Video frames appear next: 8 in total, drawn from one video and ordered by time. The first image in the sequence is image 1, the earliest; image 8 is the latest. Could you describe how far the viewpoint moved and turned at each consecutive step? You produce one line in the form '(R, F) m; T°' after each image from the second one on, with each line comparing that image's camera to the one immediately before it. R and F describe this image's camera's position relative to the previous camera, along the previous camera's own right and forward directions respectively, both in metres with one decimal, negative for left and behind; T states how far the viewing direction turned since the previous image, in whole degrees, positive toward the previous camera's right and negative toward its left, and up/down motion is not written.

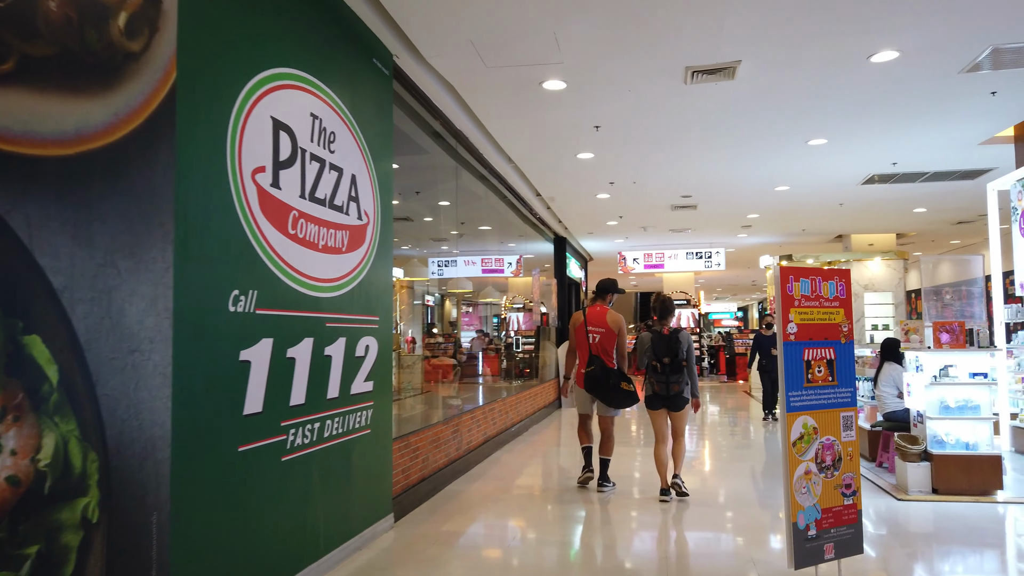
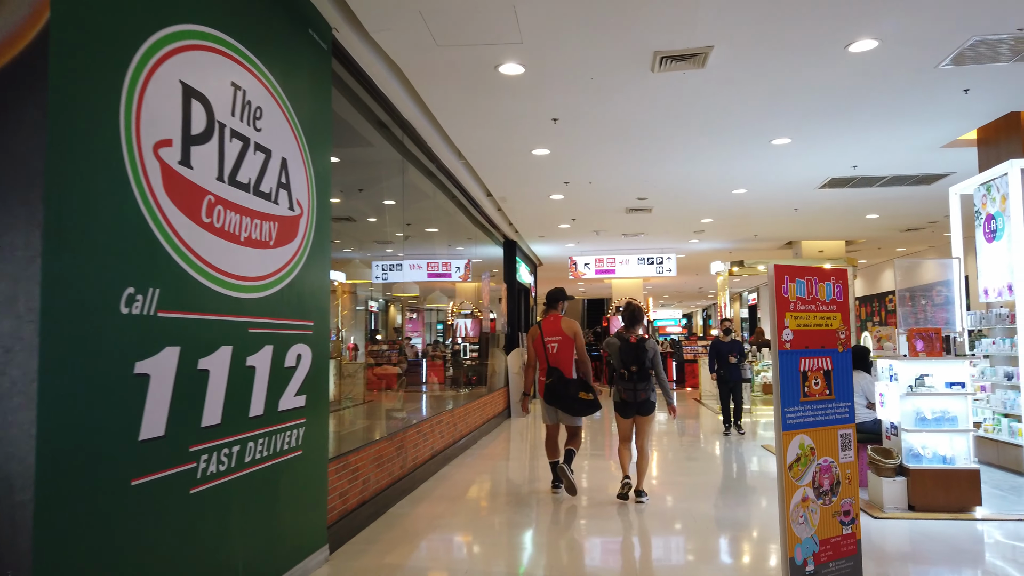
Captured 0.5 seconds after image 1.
(0.0, +0.5) m; +4°
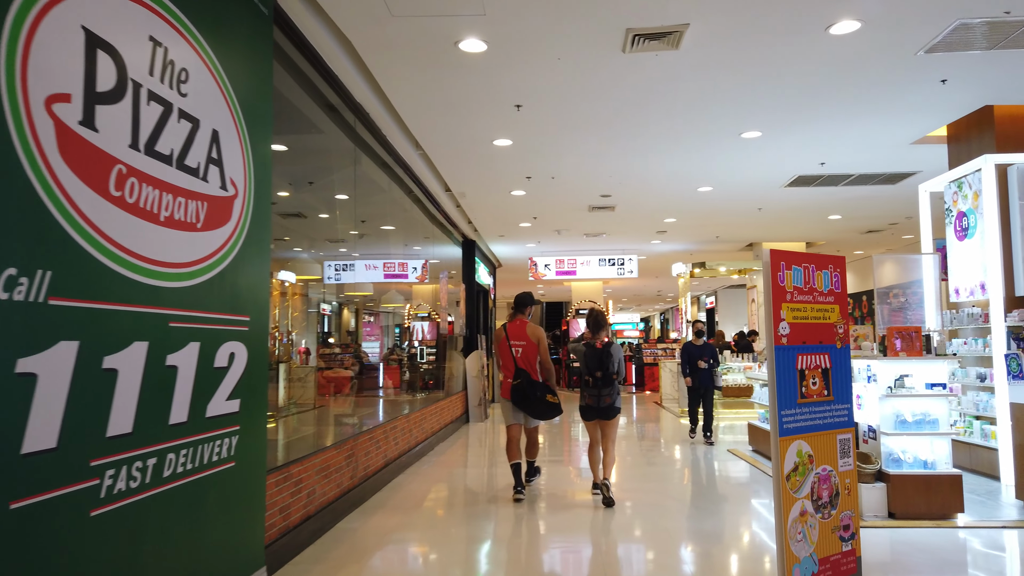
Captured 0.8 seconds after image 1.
(0.0, +0.4) m; +3°
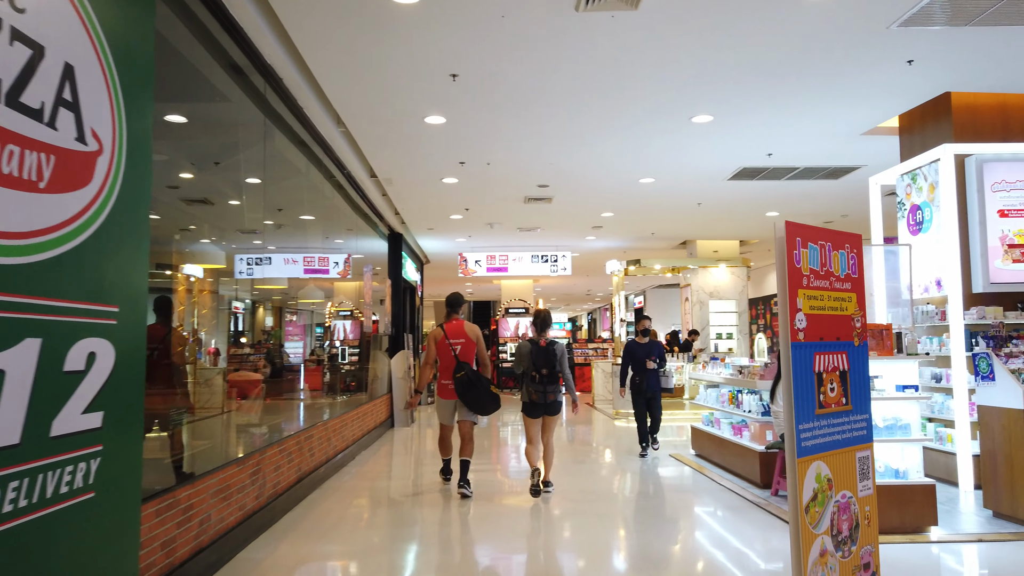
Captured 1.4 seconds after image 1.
(-0.1, +0.6) m; +6°
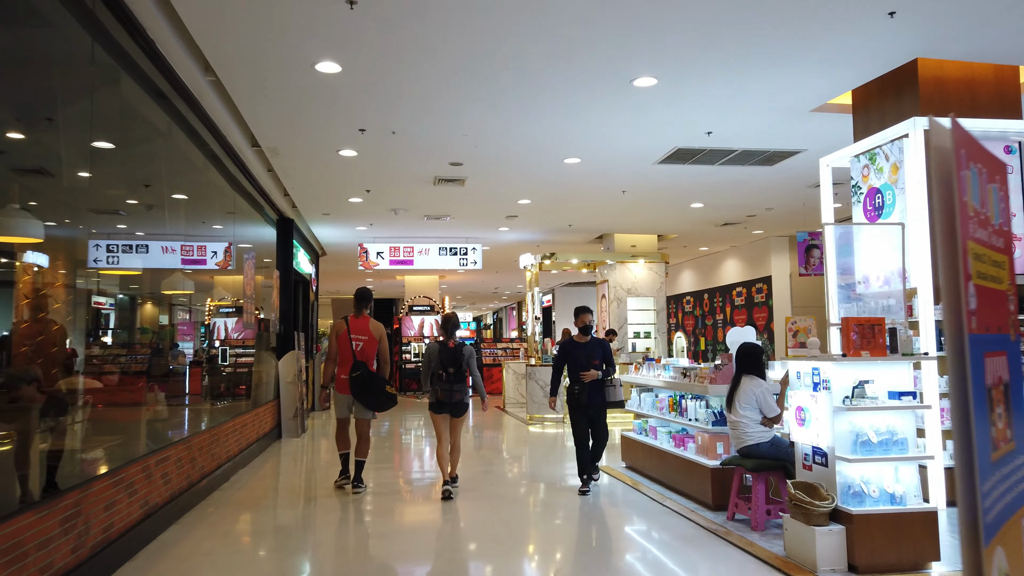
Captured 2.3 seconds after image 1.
(0.0, +0.9) m; +7°
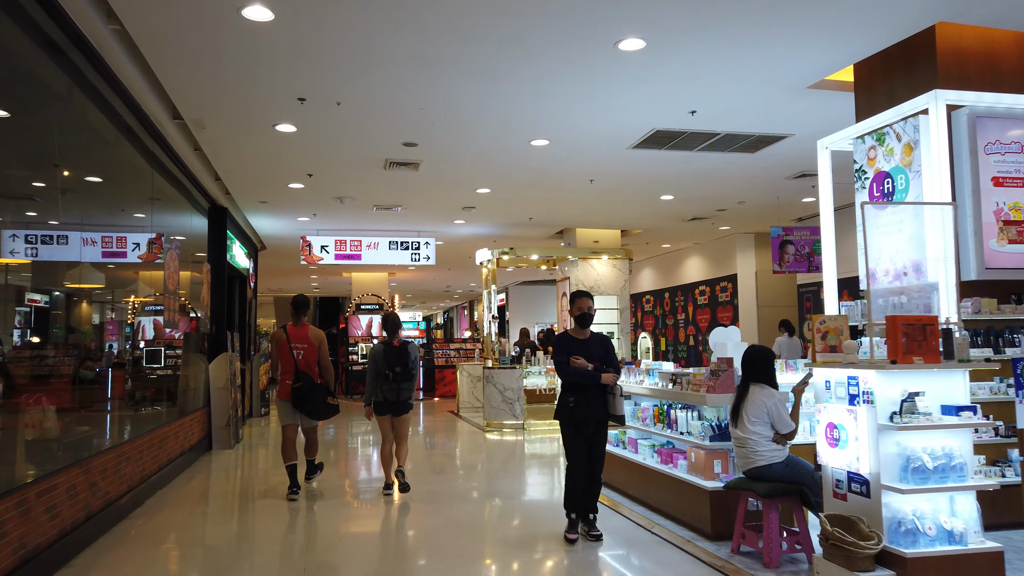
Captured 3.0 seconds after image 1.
(-0.1, +0.7) m; +4°
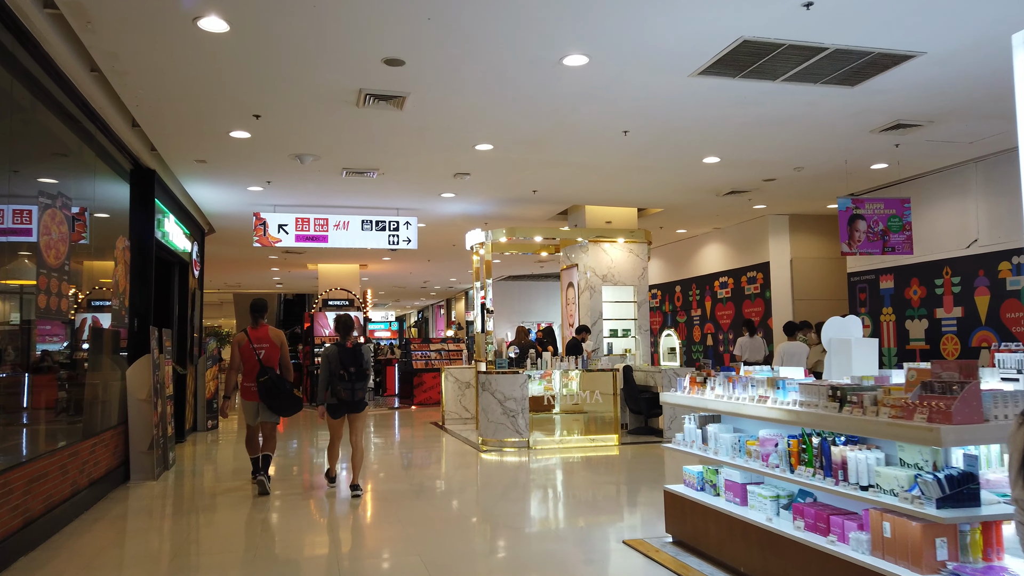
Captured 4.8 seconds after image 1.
(-0.3, +1.8) m; +2°
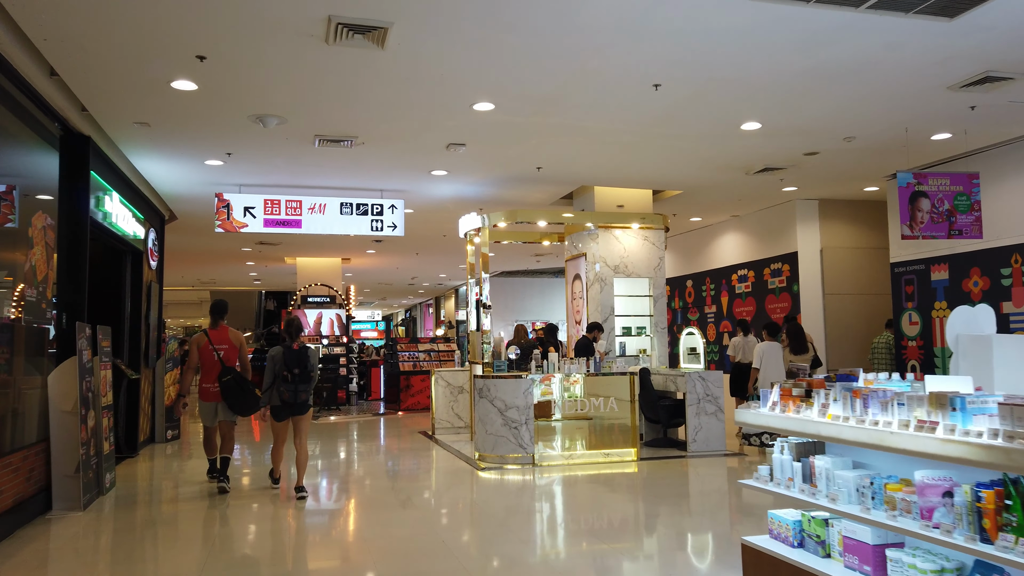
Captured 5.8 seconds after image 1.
(-0.1, +1.1) m; +1°
